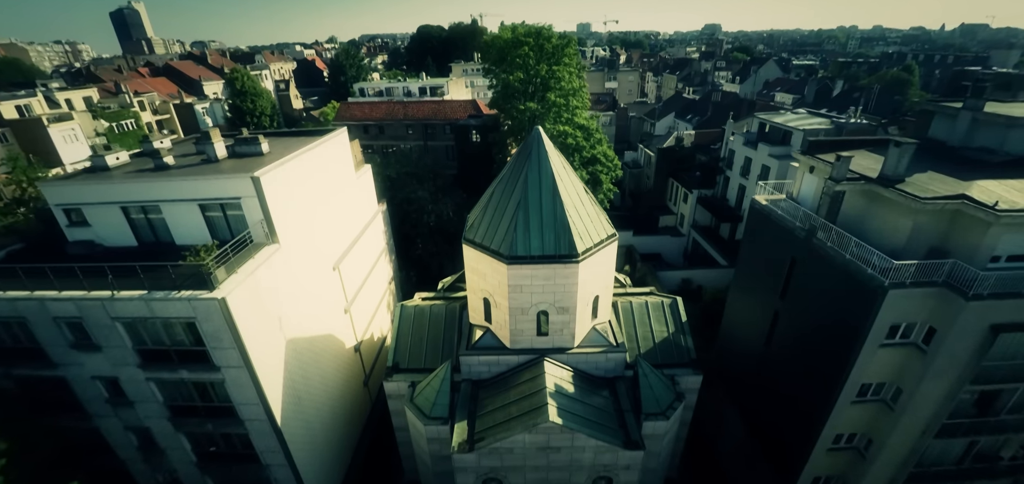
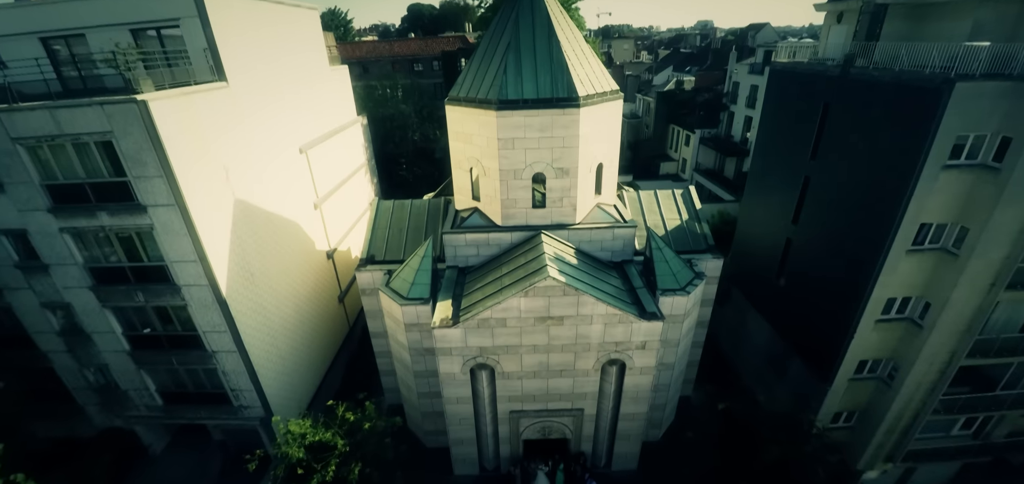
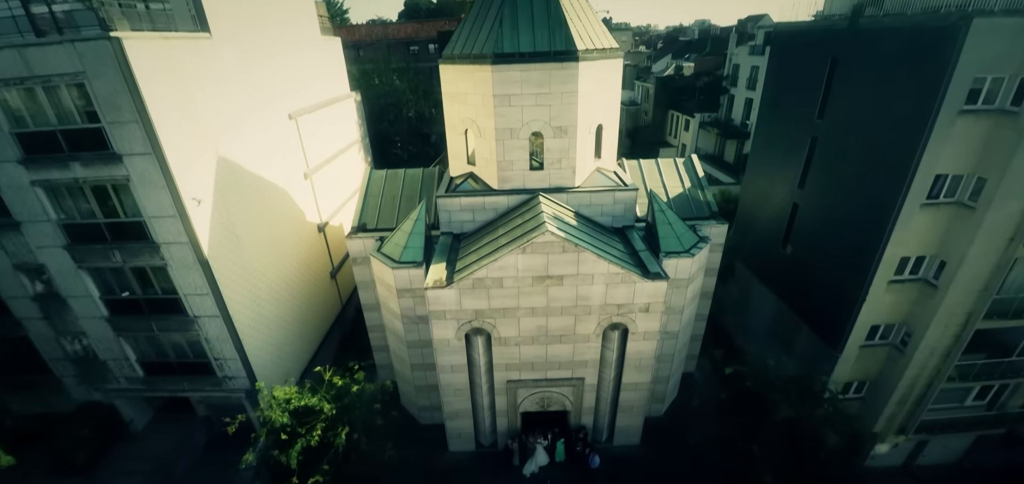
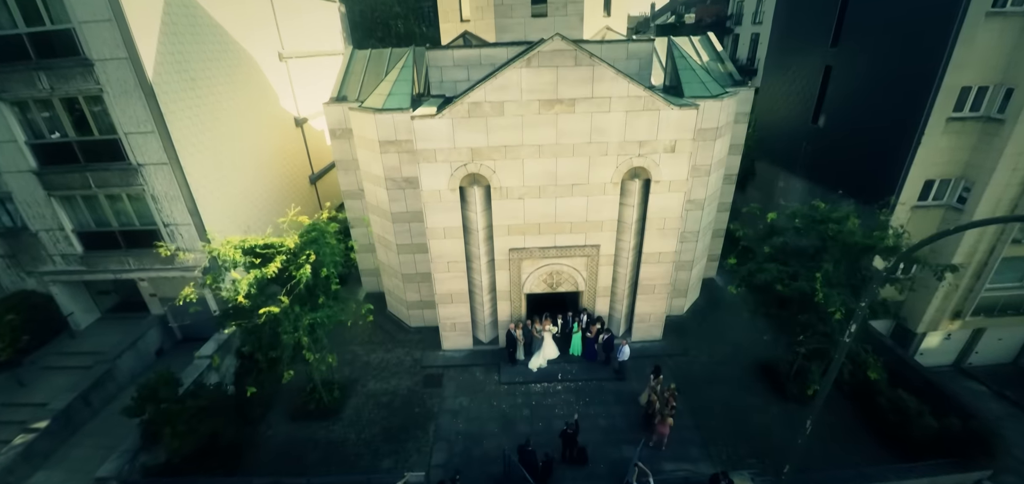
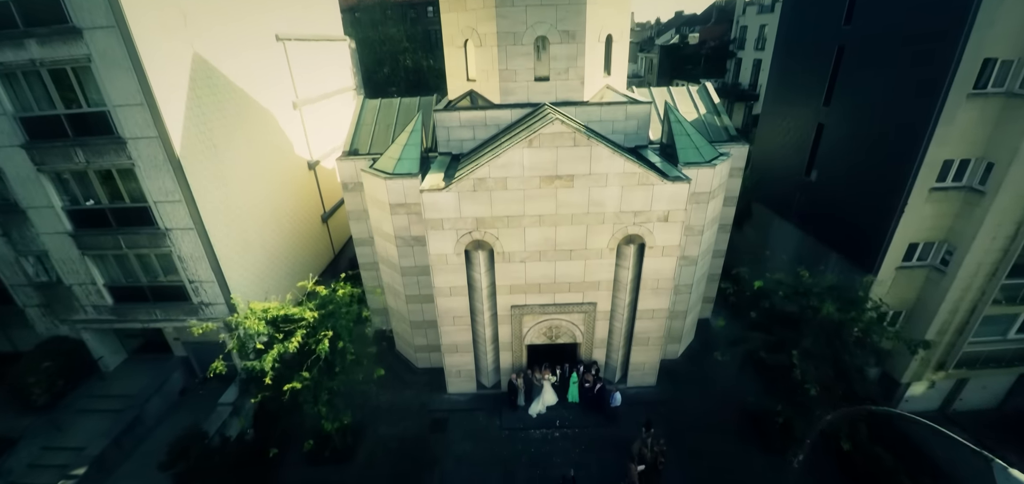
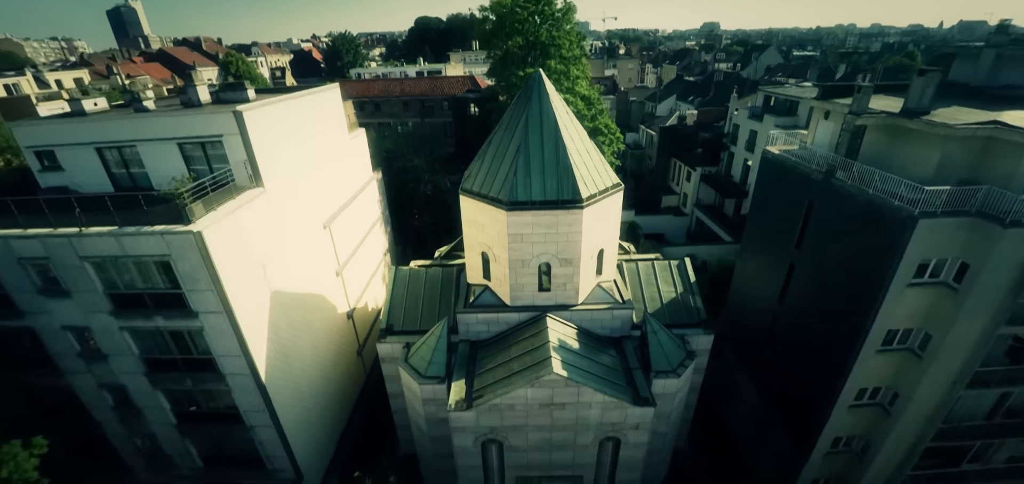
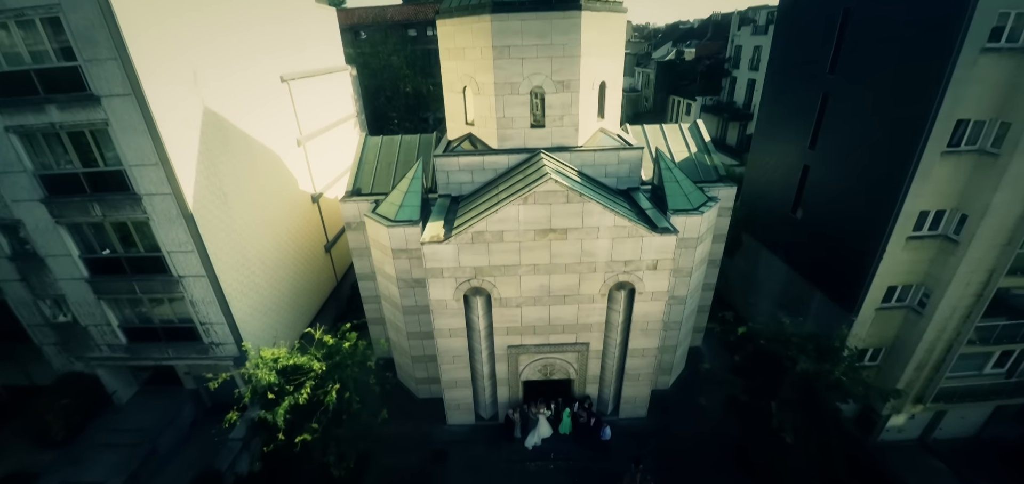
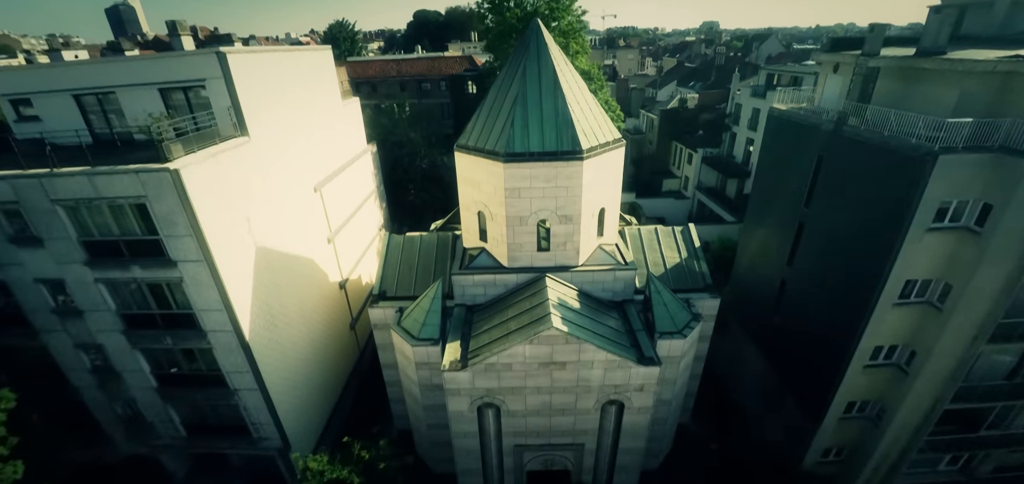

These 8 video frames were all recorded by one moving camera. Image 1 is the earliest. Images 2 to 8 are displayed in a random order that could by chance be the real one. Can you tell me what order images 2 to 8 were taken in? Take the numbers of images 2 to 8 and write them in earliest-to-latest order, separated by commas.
6, 8, 2, 3, 7, 5, 4
